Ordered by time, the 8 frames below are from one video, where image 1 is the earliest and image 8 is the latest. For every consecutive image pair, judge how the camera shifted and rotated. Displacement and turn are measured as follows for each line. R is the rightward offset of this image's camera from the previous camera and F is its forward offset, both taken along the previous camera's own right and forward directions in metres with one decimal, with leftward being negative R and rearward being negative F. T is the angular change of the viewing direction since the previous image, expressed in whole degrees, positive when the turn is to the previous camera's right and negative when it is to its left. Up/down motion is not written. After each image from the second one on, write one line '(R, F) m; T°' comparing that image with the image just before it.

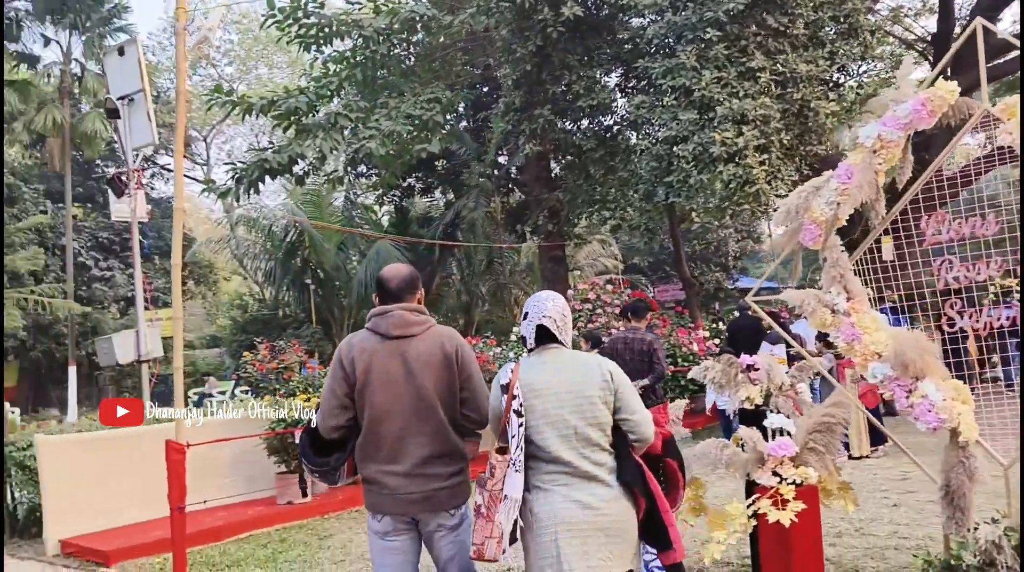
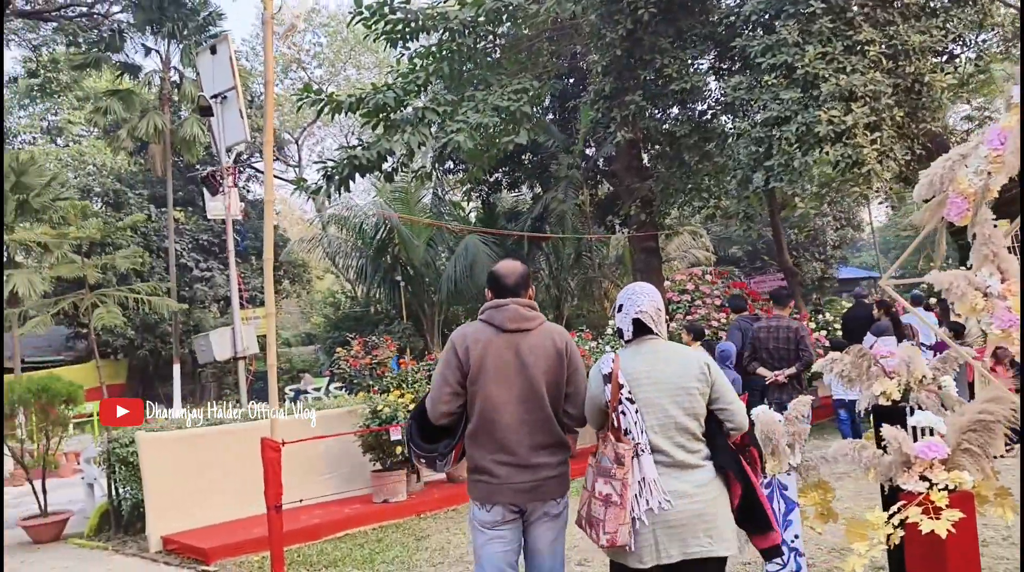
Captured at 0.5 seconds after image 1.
(-0.1, +0.2) m; -6°
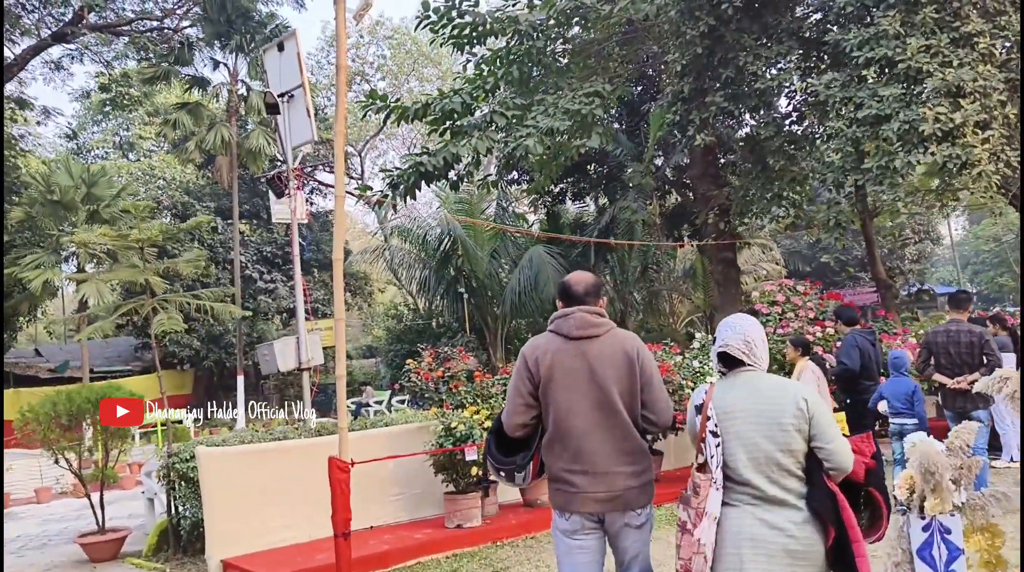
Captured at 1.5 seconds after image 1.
(-0.2, +0.4) m; -4°
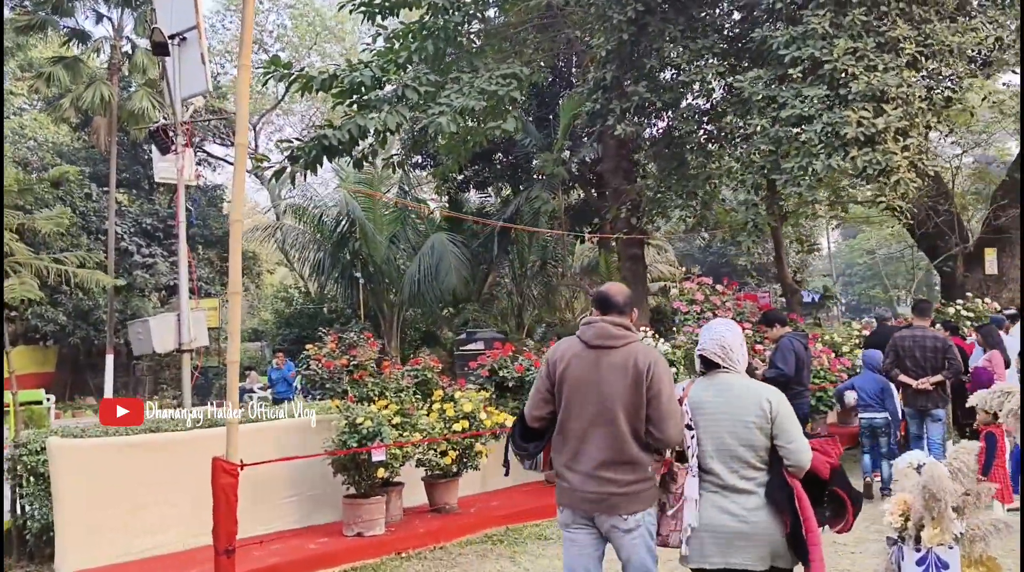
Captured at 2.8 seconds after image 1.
(-0.1, +0.5) m; +7°
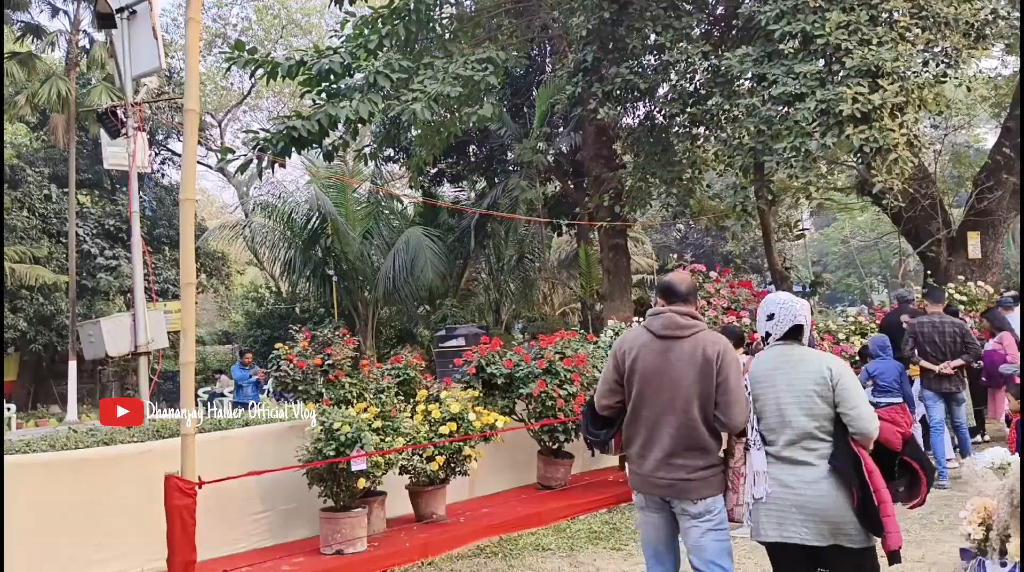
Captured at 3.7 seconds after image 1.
(-0.1, +0.4) m; +2°
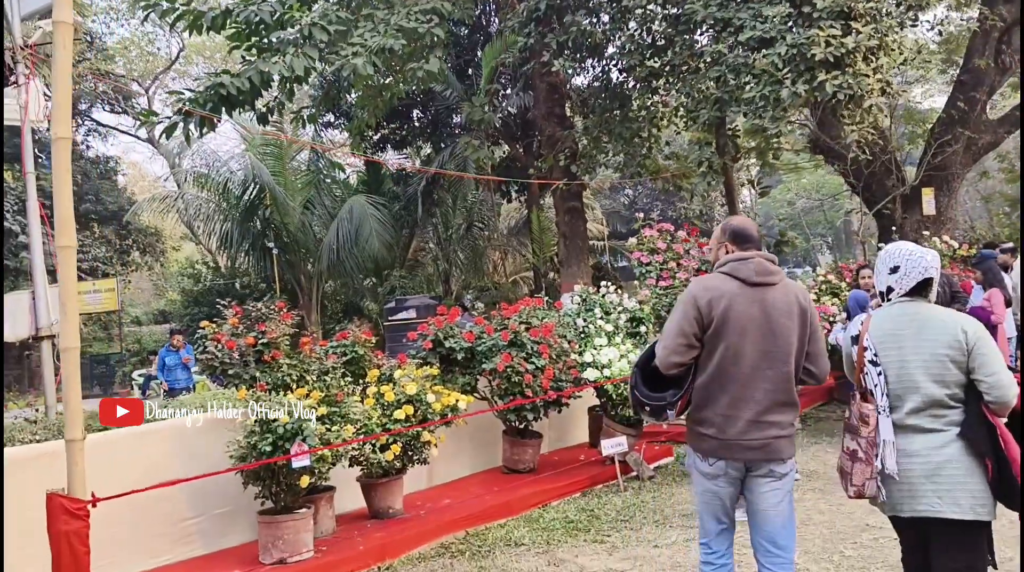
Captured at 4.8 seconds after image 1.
(-0.1, +0.5) m; +4°
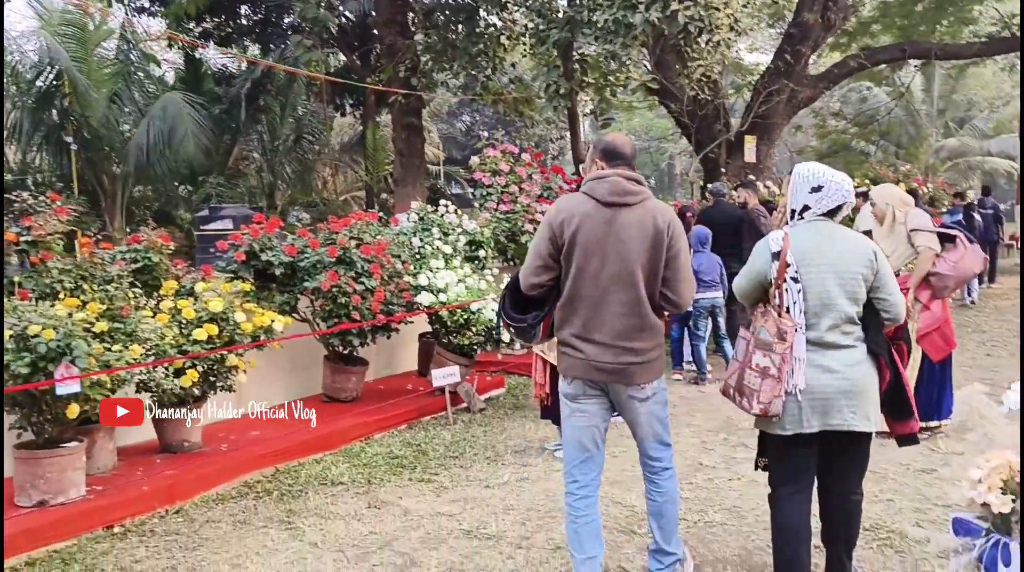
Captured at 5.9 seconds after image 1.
(0.0, +0.4) m; +12°
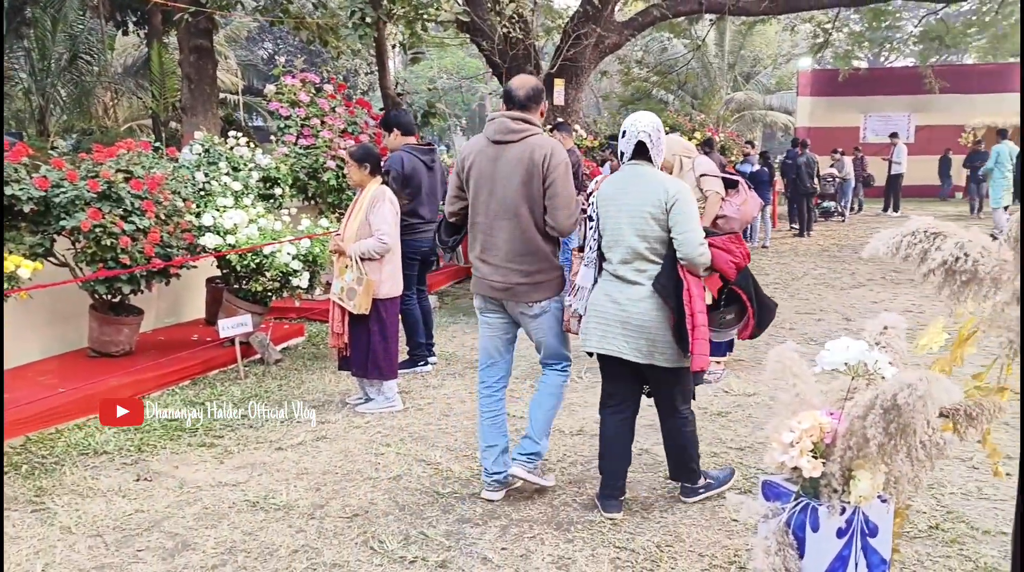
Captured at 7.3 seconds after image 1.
(0.0, +0.2) m; +13°
